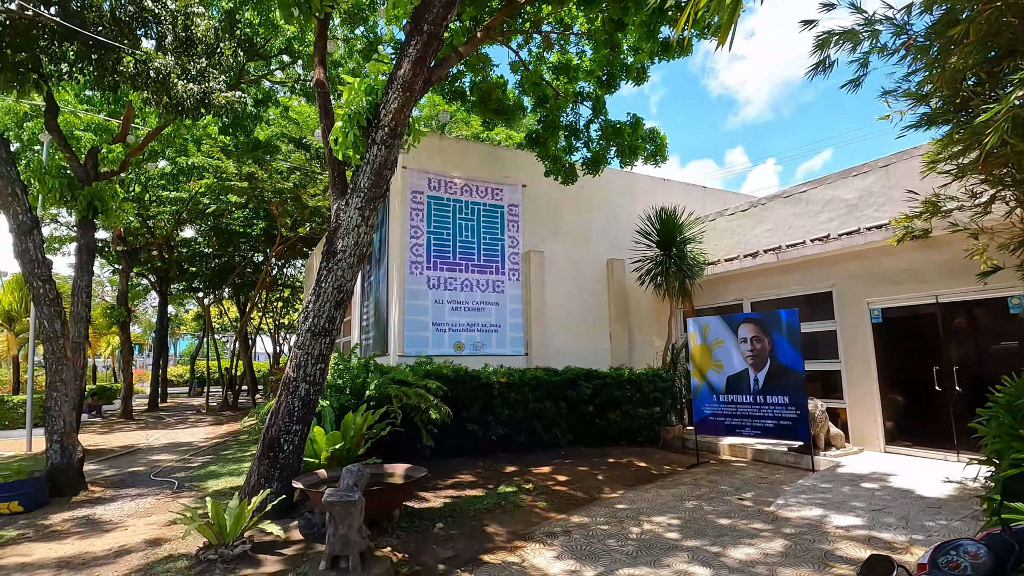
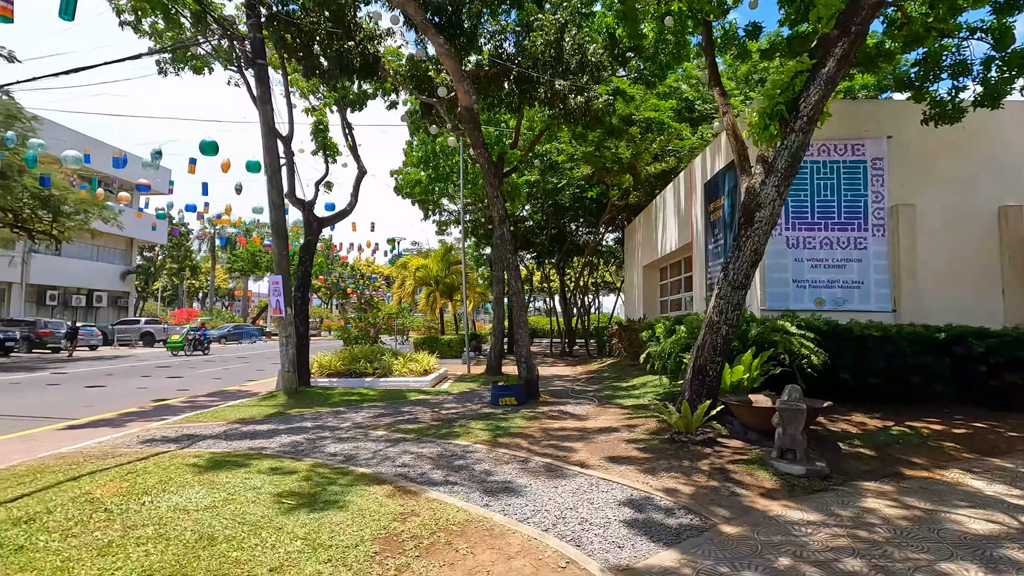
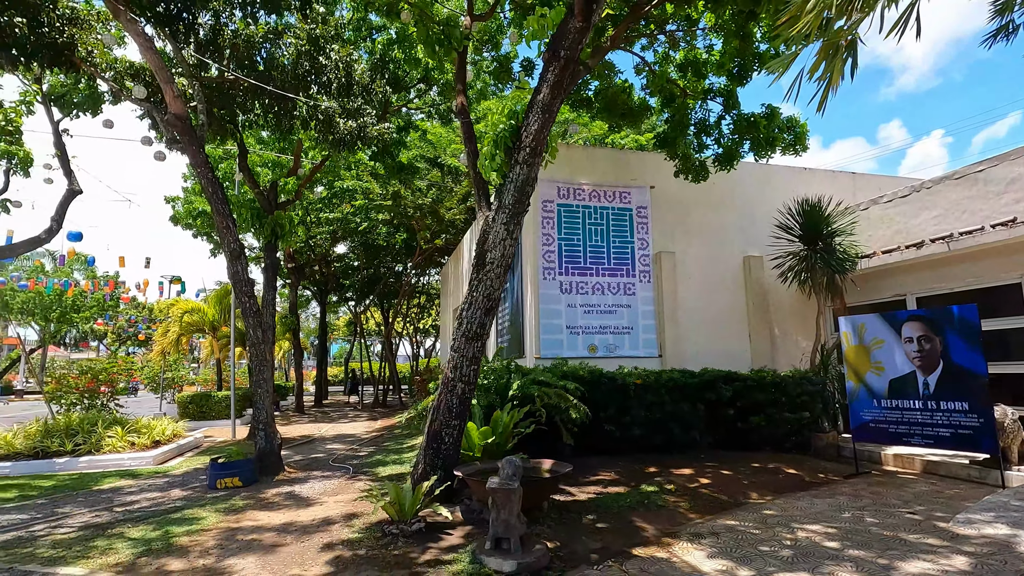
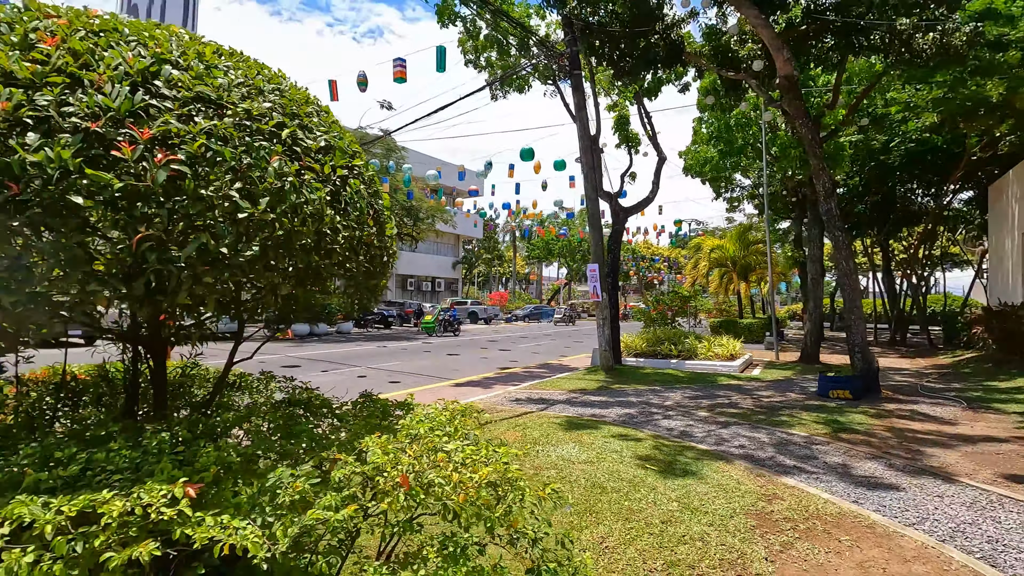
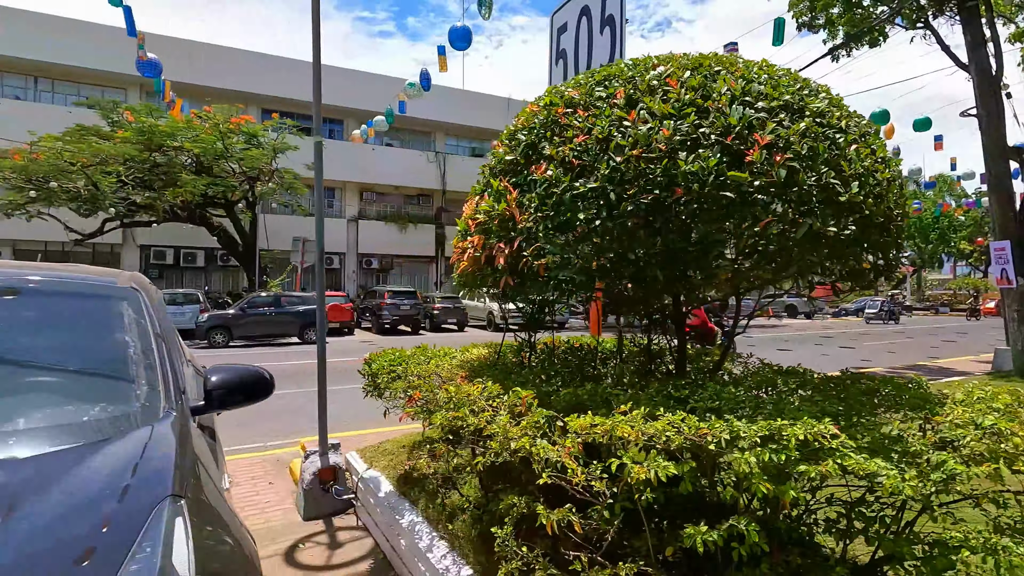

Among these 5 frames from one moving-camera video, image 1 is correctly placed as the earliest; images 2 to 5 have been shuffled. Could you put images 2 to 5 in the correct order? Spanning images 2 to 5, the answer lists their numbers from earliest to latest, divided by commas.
3, 2, 4, 5
